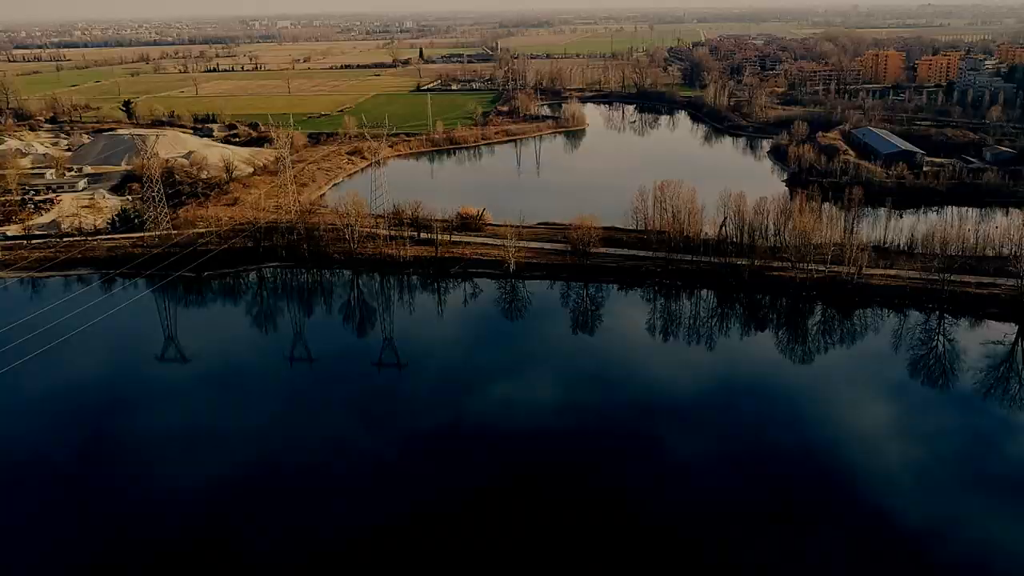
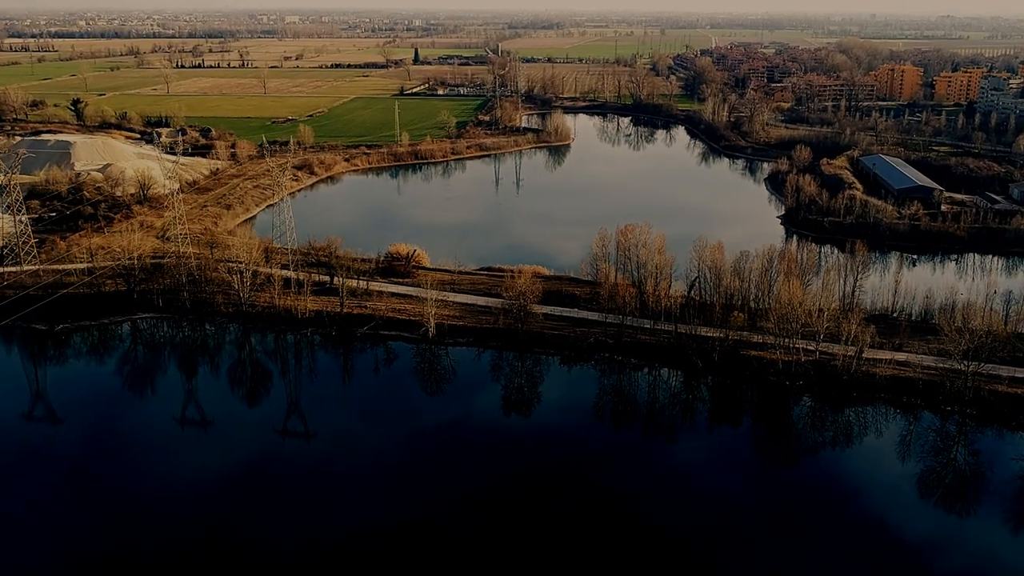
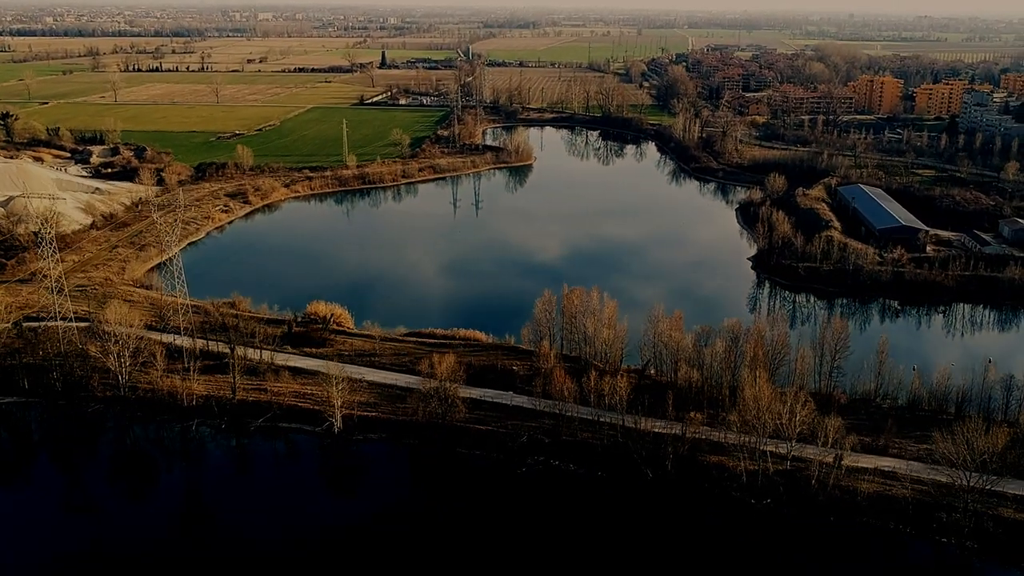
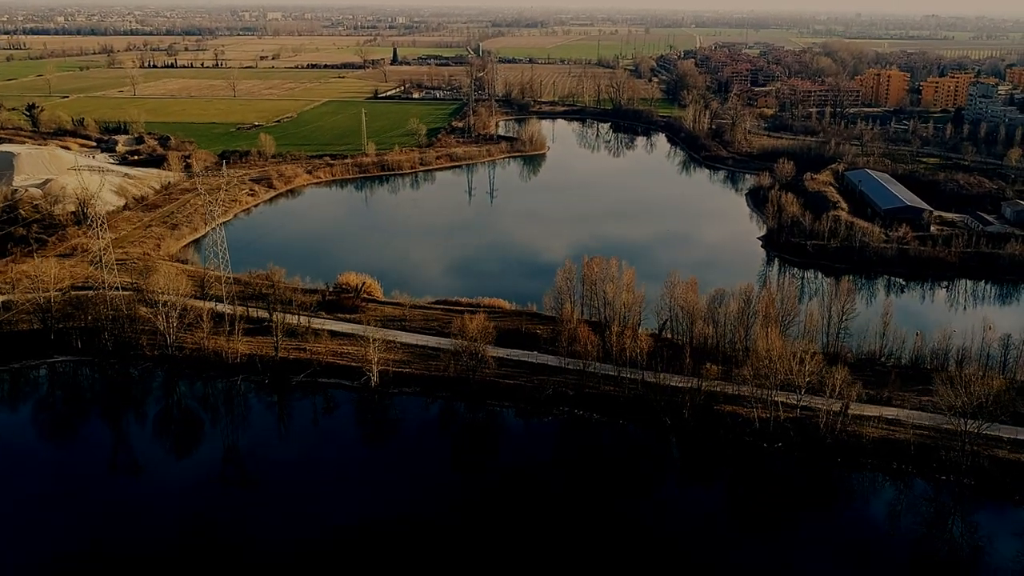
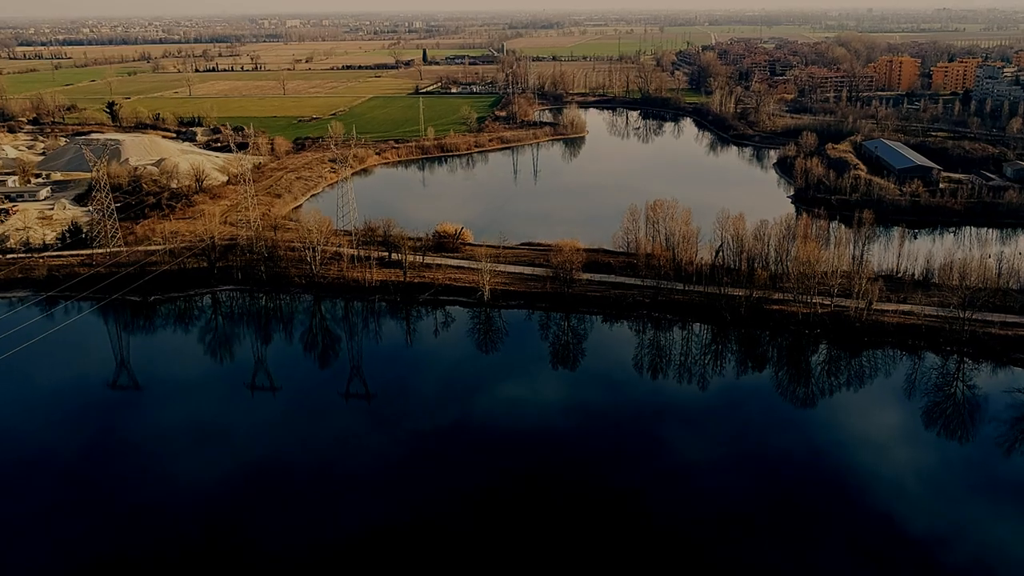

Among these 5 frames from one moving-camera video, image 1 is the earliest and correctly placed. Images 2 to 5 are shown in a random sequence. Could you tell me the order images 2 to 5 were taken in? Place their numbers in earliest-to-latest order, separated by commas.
5, 2, 4, 3
